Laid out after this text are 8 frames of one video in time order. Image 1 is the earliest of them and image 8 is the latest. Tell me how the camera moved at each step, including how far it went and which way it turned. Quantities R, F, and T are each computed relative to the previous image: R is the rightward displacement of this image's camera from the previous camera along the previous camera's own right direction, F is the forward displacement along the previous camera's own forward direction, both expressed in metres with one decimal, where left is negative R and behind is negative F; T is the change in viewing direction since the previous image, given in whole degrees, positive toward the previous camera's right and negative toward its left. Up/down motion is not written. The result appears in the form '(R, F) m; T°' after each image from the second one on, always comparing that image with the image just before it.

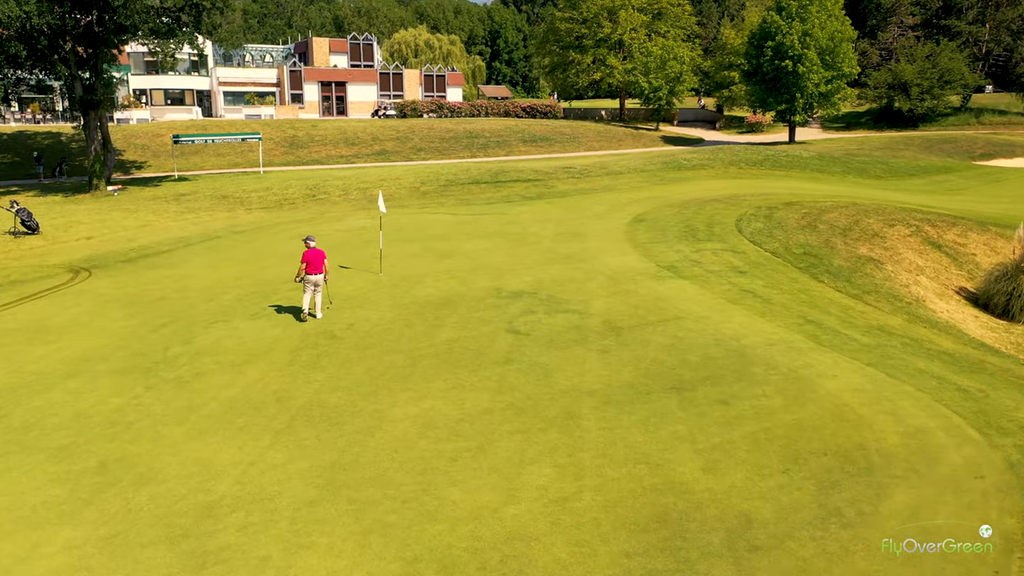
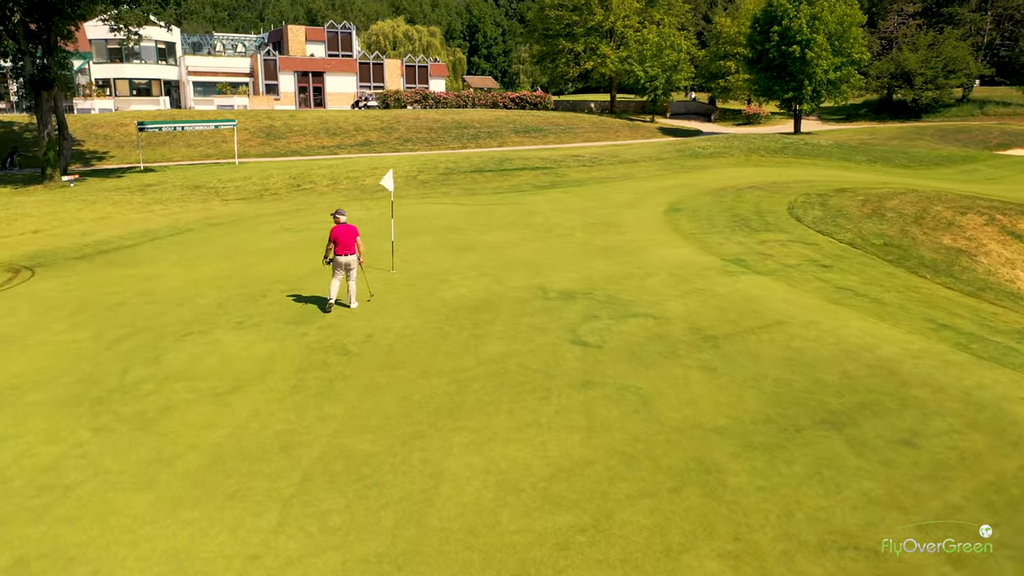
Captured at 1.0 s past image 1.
(-1.3, +3.3) m; +2°
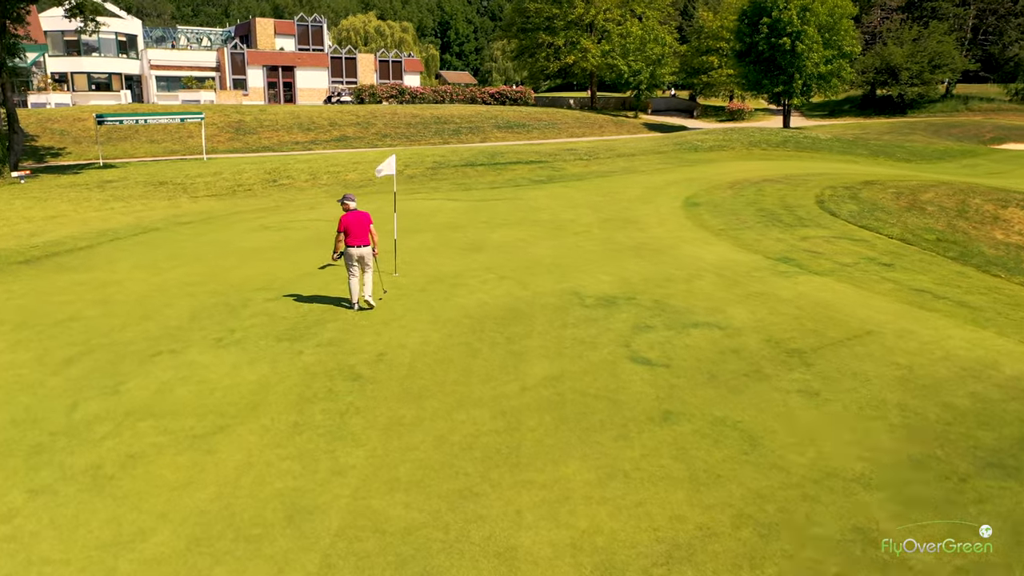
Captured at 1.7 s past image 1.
(-0.9, +2.1) m; +2°
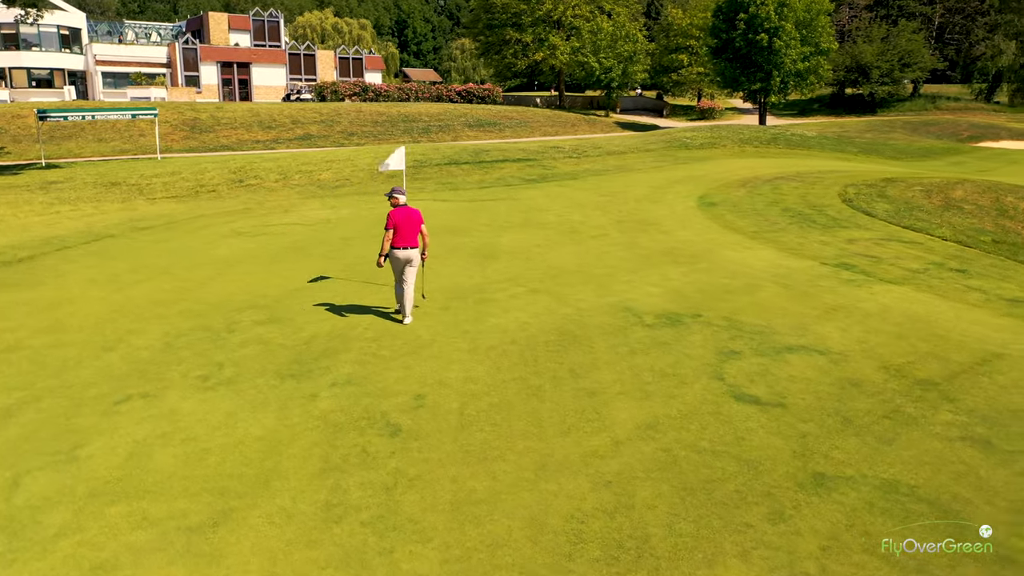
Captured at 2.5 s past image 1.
(-1.1, +2.0) m; +3°
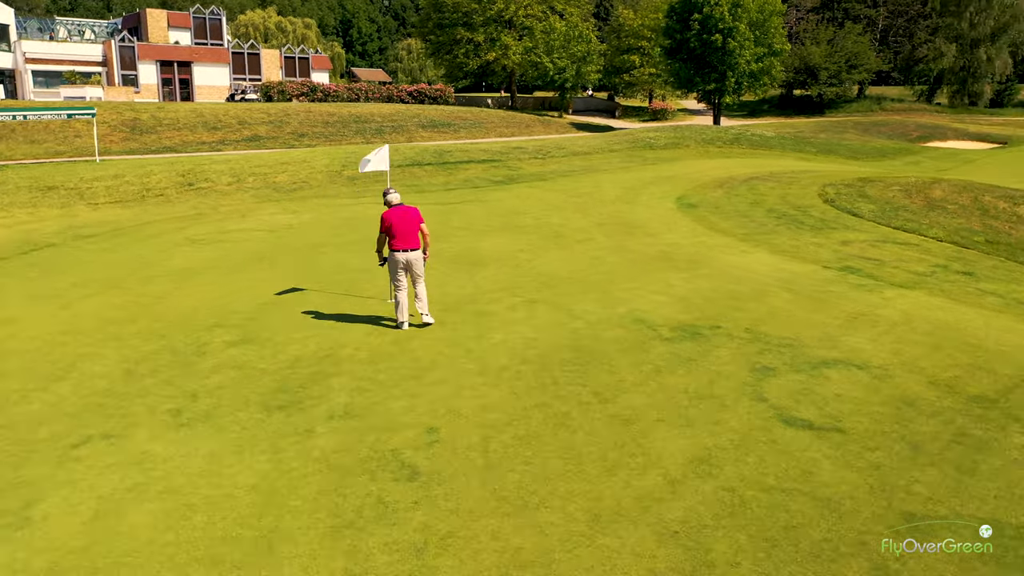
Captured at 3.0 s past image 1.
(-0.6, +0.9) m; +4°
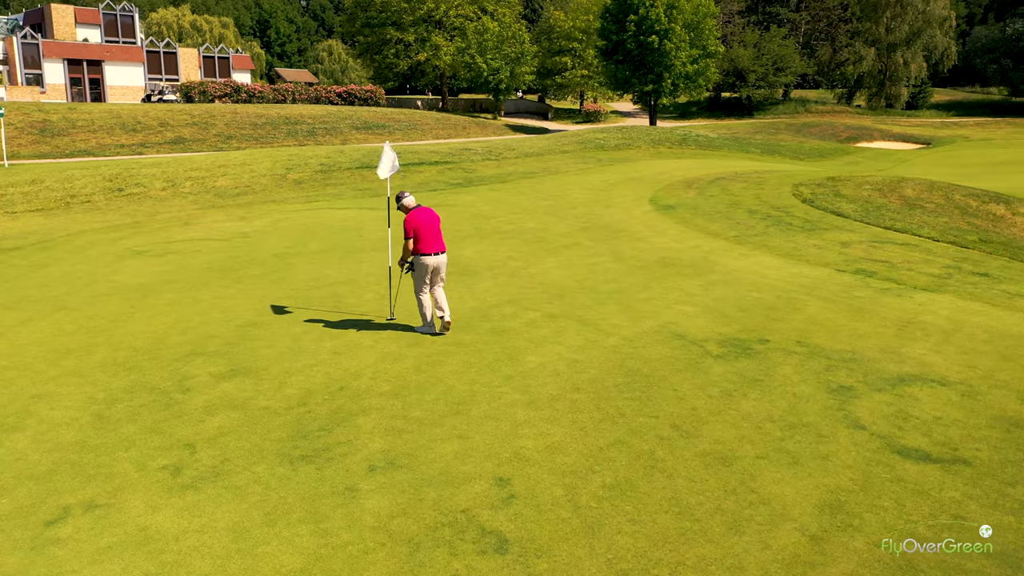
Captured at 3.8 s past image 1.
(-1.0, +1.1) m; +5°
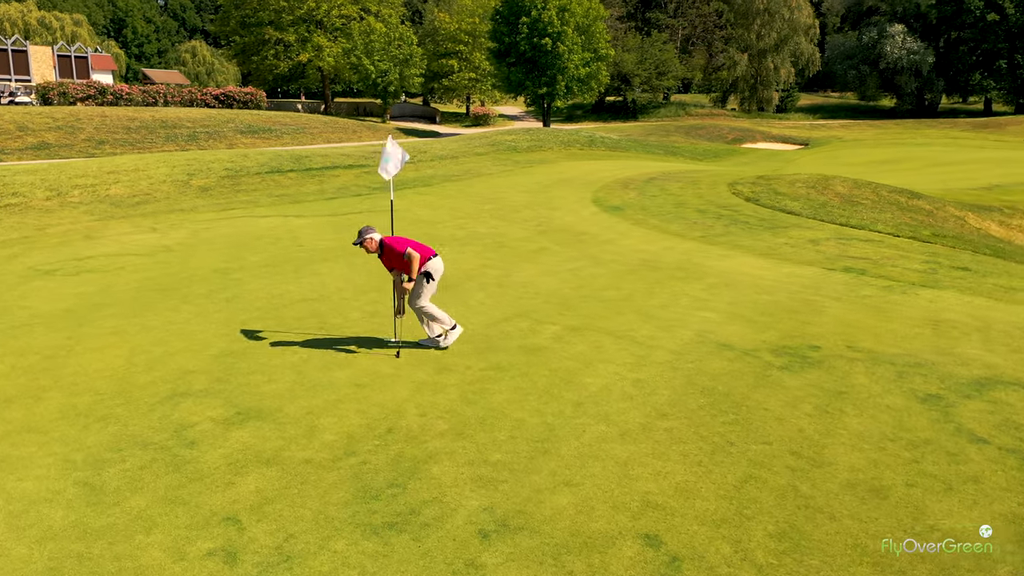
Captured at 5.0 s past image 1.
(-1.4, +1.1) m; +9°
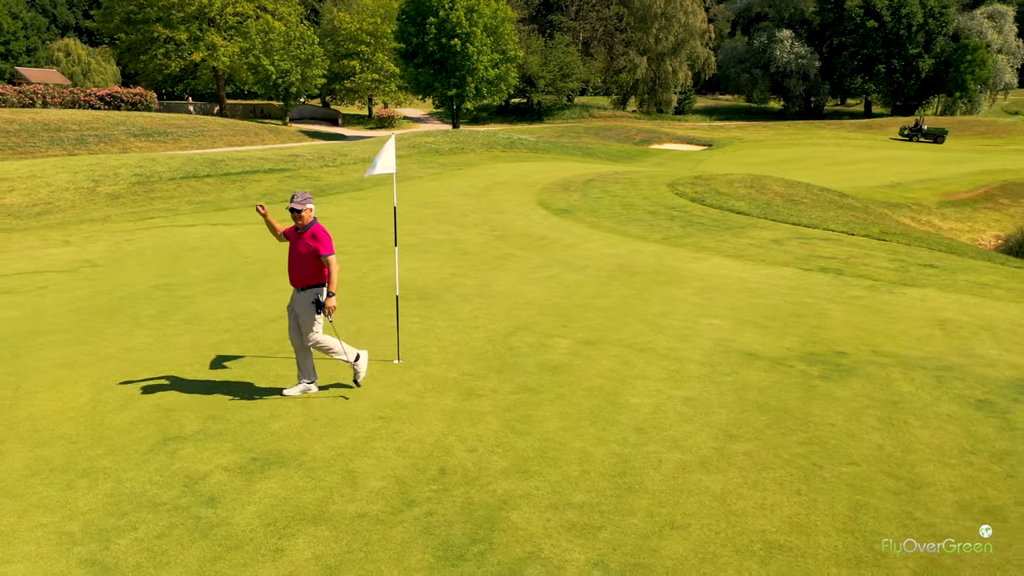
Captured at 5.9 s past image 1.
(-1.0, +0.7) m; +7°
